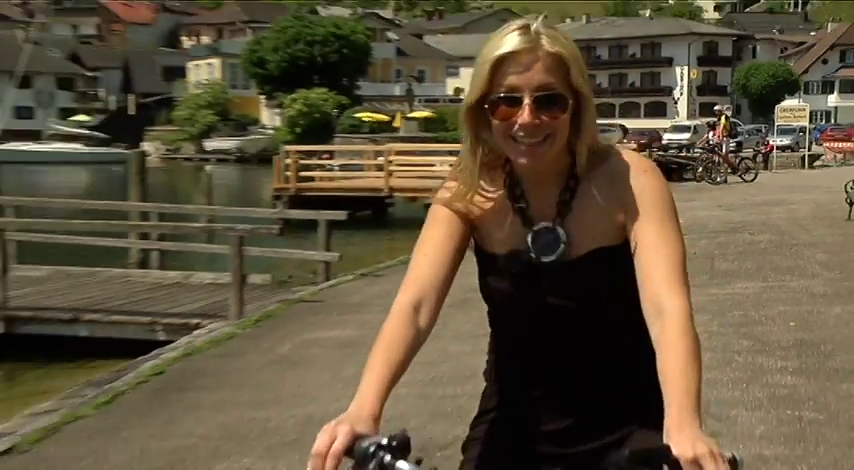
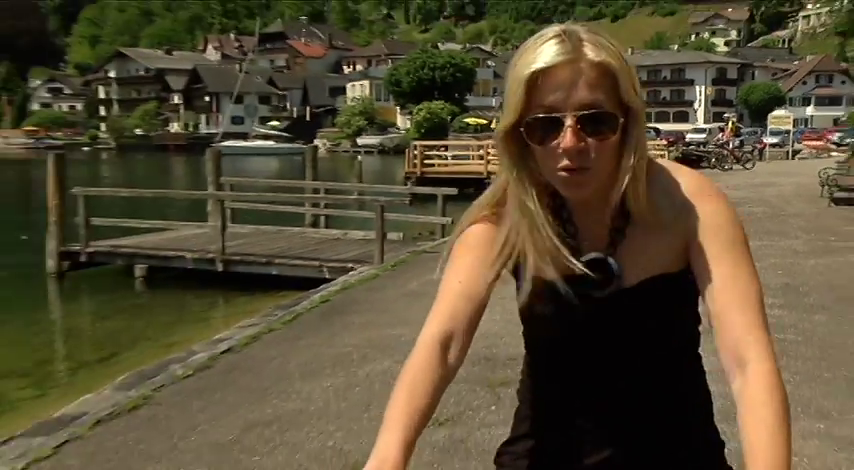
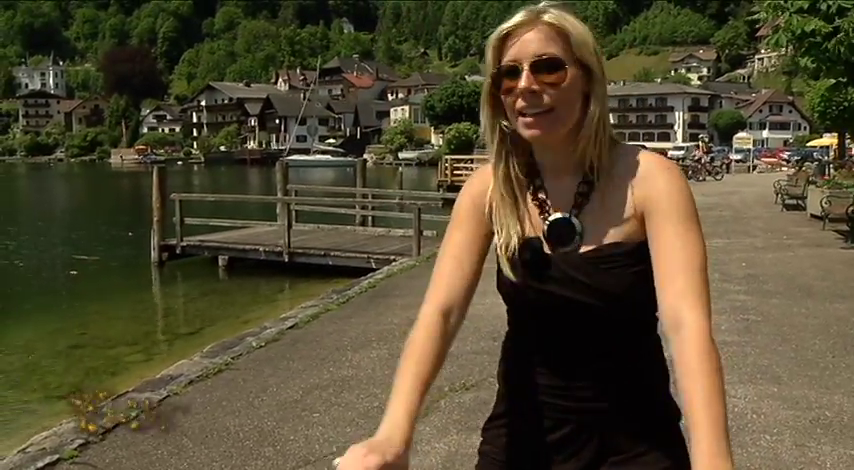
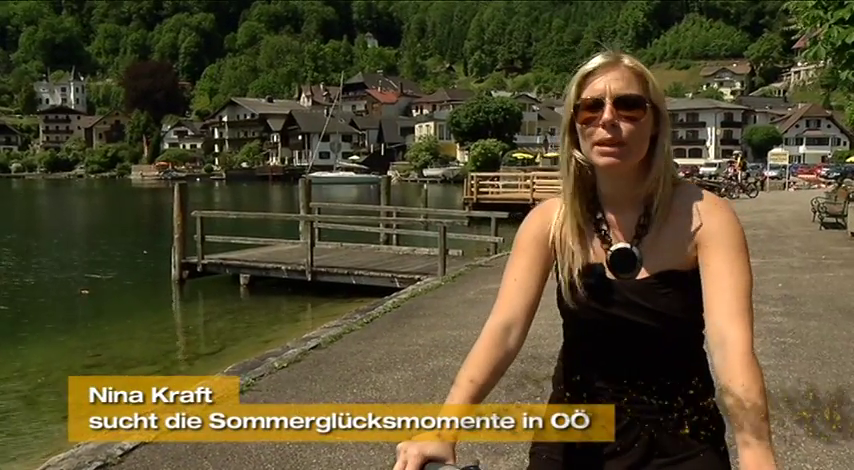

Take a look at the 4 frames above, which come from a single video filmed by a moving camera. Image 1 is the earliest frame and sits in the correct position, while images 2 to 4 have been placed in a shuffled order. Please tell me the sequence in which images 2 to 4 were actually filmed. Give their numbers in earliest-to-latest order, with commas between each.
2, 3, 4
